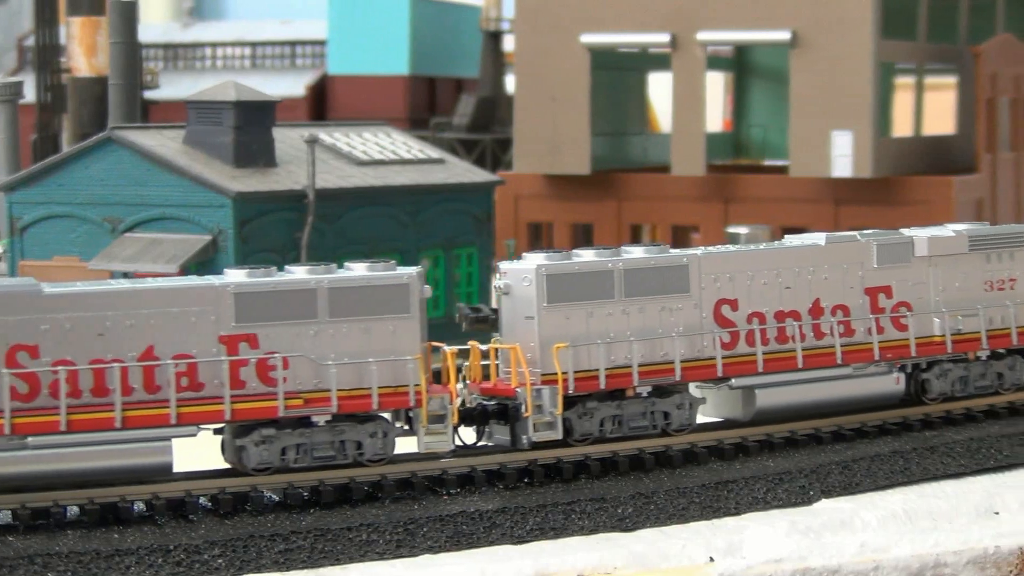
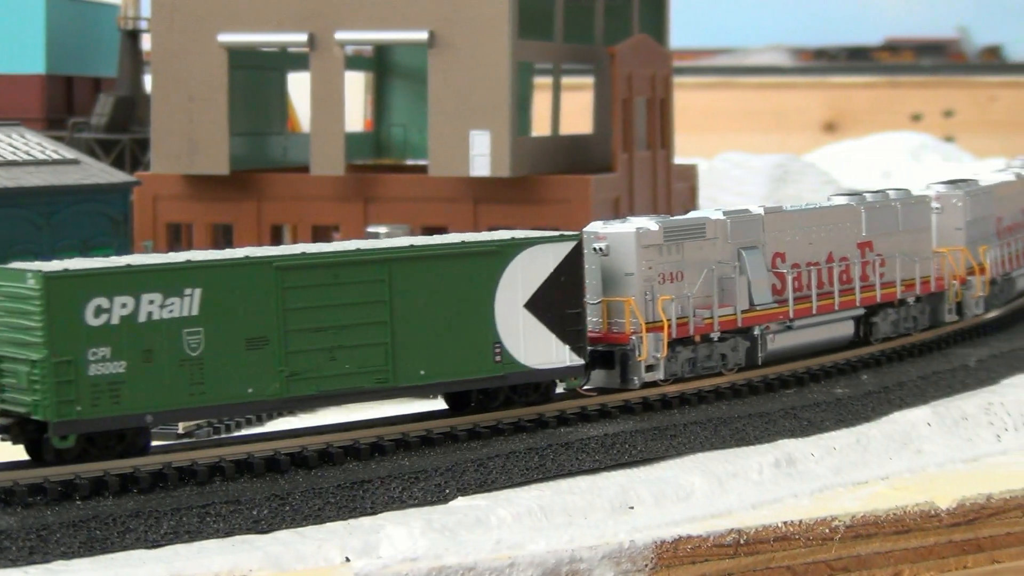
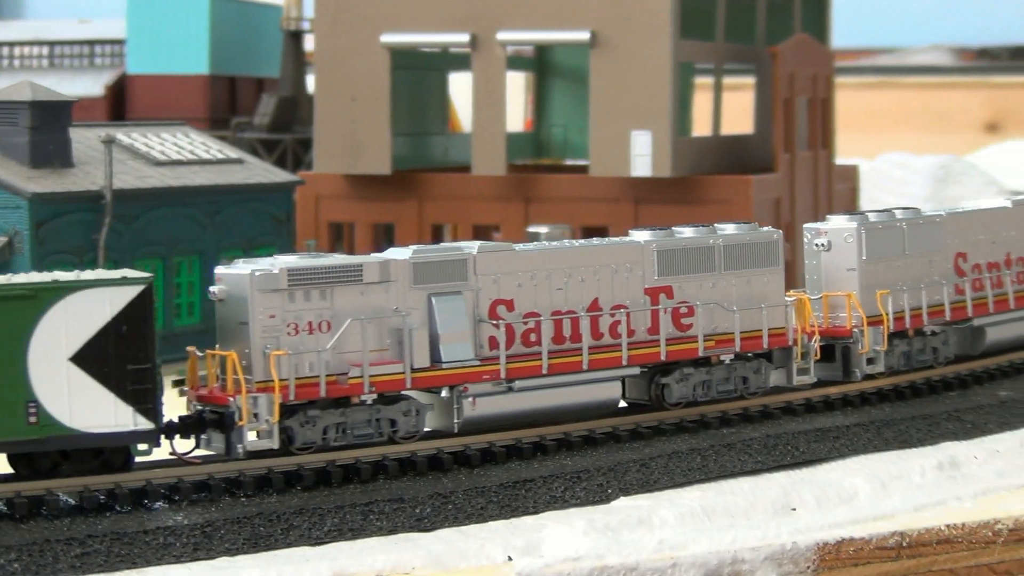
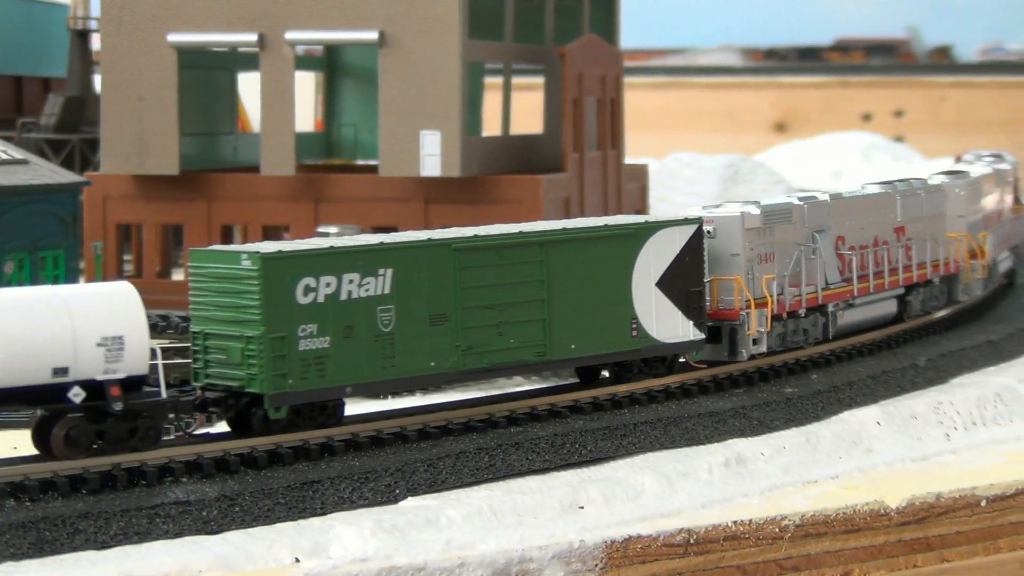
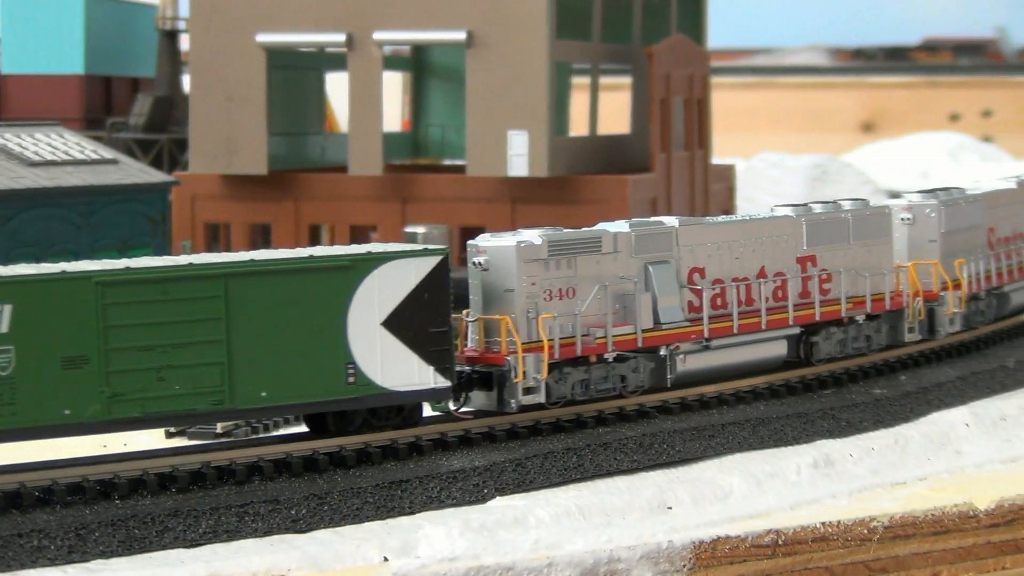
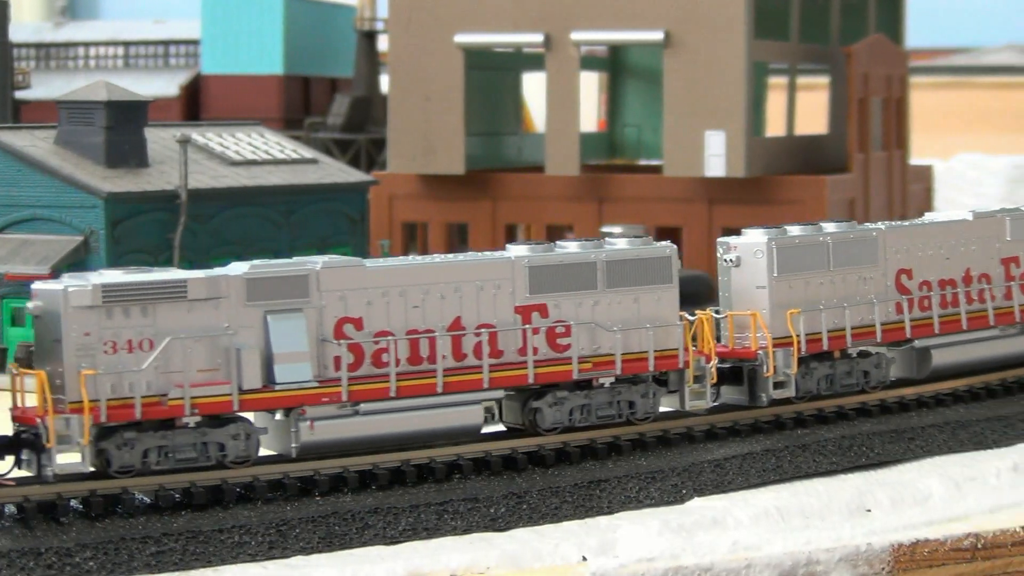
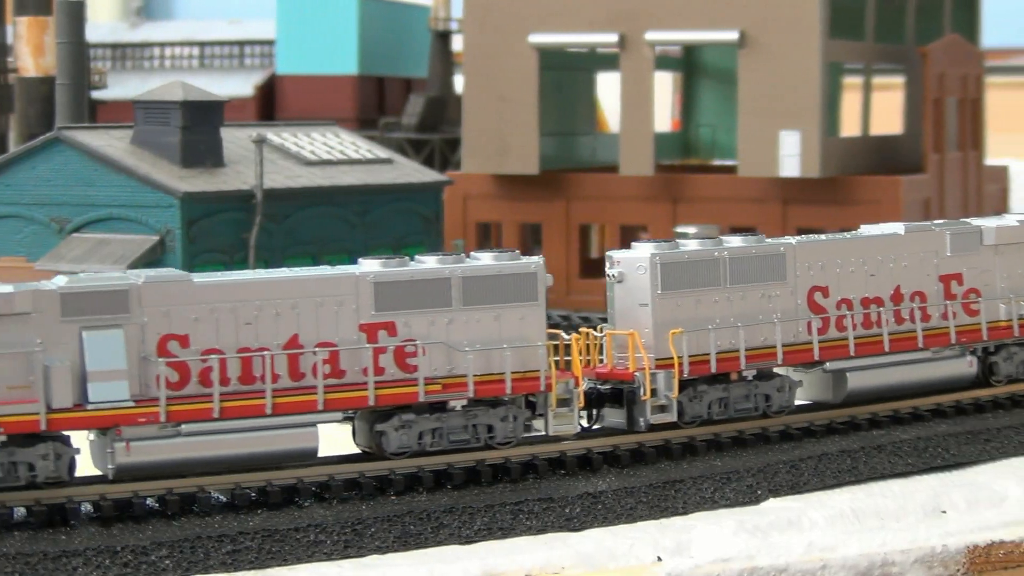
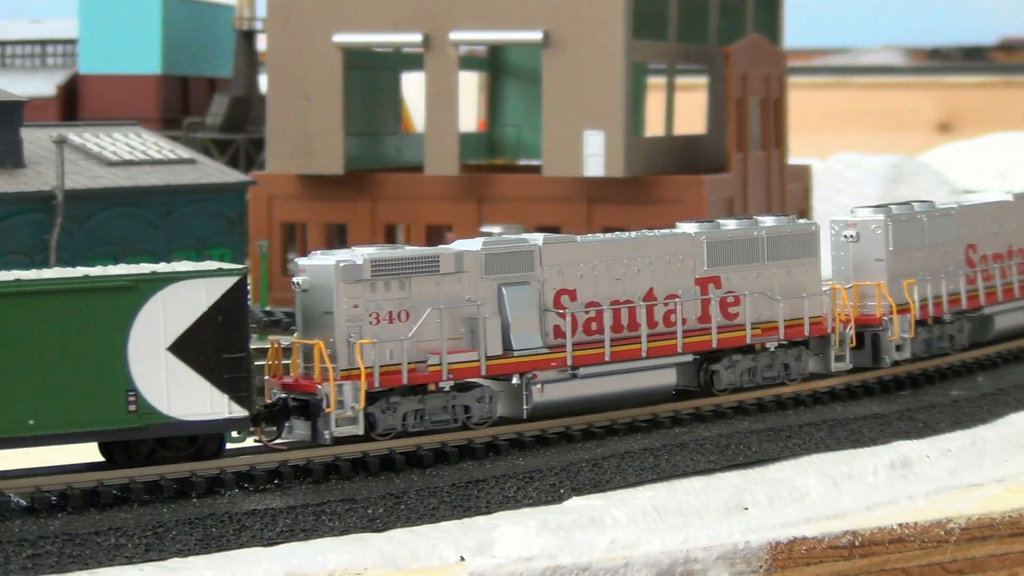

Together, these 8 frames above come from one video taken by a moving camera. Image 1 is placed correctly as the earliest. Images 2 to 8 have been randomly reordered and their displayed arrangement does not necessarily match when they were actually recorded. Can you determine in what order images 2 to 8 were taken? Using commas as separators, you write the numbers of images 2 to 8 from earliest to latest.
7, 6, 3, 8, 5, 2, 4
